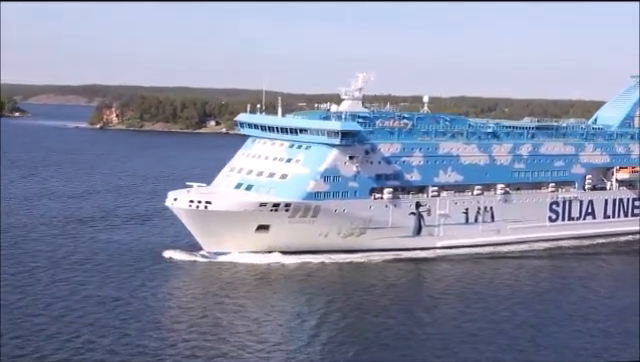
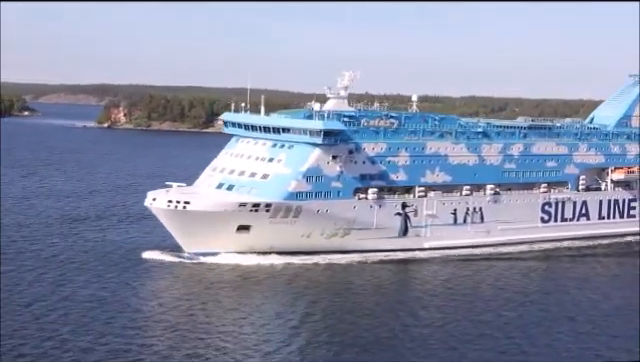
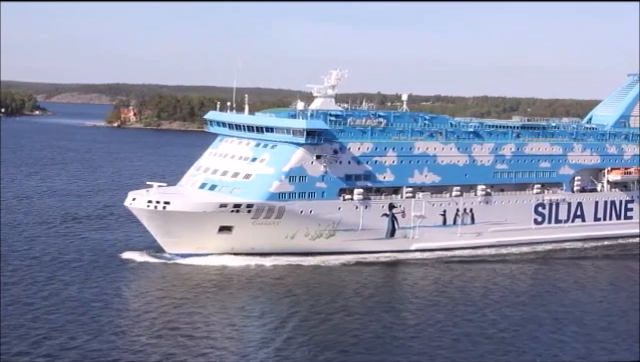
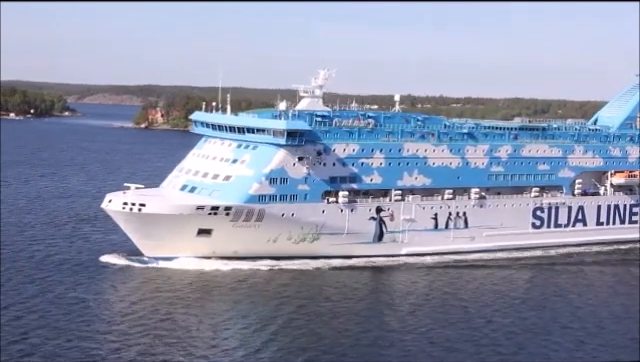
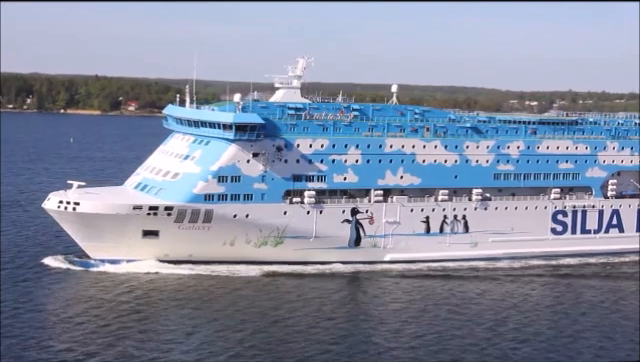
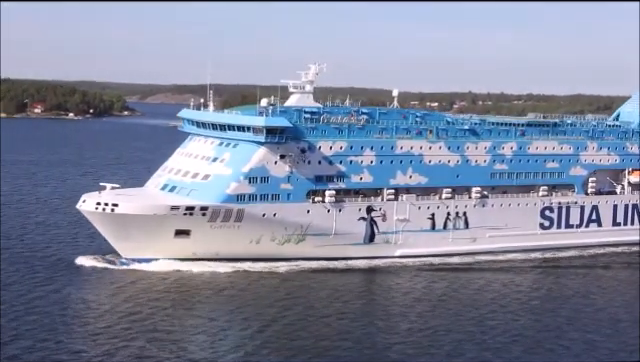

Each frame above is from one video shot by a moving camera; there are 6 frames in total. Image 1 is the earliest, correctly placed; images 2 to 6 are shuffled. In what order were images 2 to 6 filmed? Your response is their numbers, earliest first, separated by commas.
2, 3, 4, 6, 5
